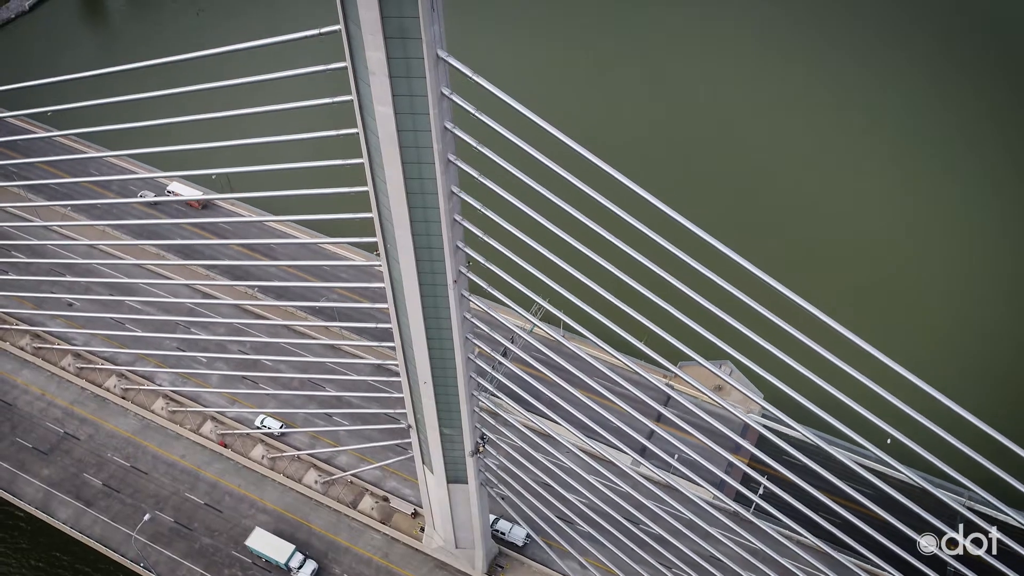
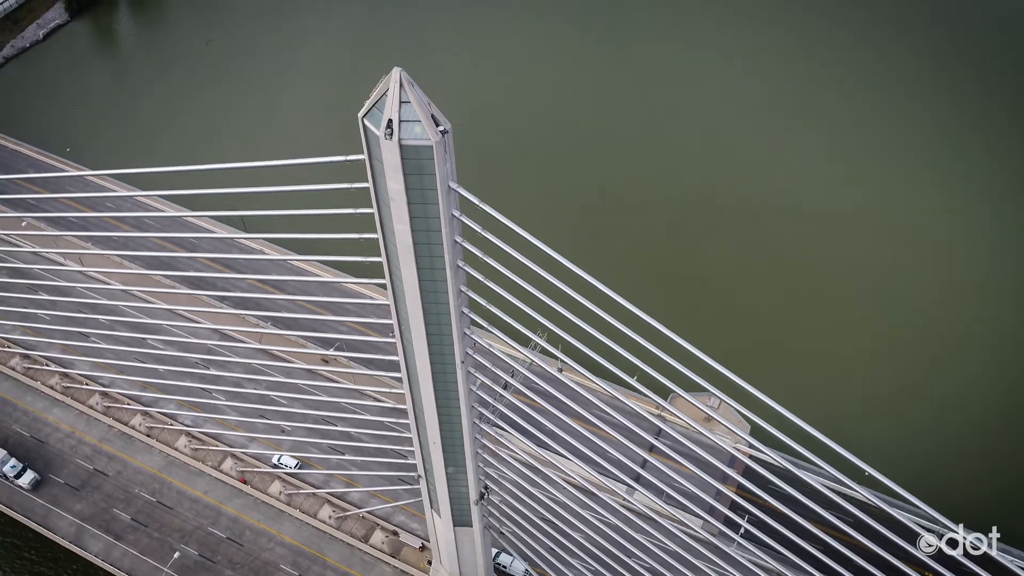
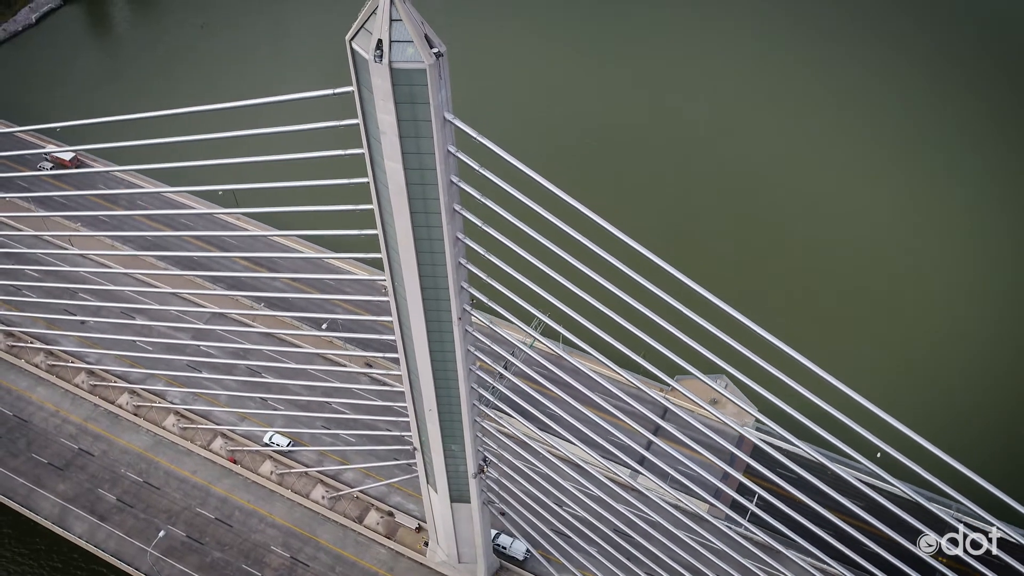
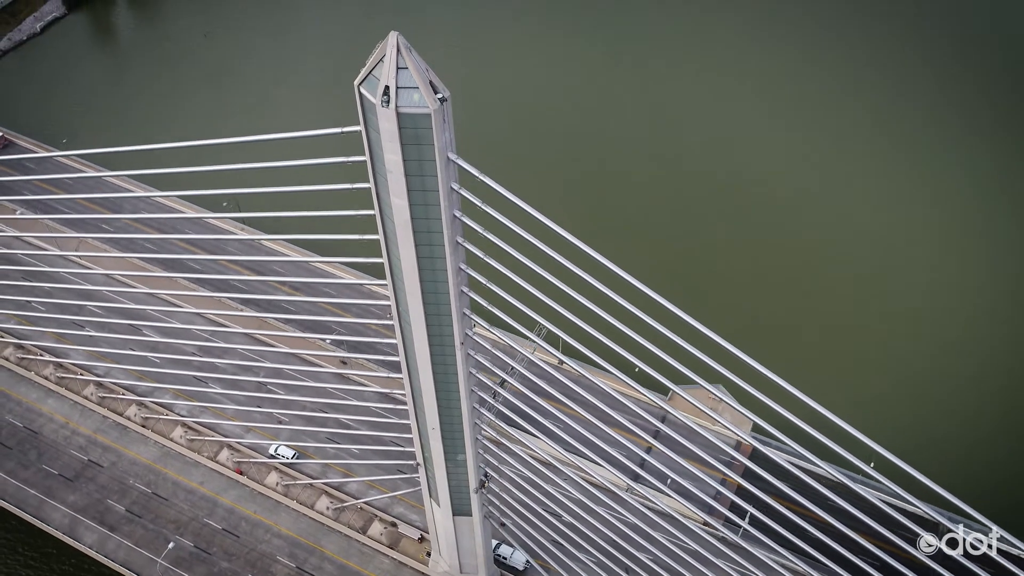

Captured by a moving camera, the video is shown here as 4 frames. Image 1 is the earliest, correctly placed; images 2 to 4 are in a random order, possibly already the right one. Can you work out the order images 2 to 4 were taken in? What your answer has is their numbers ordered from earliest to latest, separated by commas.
3, 4, 2
